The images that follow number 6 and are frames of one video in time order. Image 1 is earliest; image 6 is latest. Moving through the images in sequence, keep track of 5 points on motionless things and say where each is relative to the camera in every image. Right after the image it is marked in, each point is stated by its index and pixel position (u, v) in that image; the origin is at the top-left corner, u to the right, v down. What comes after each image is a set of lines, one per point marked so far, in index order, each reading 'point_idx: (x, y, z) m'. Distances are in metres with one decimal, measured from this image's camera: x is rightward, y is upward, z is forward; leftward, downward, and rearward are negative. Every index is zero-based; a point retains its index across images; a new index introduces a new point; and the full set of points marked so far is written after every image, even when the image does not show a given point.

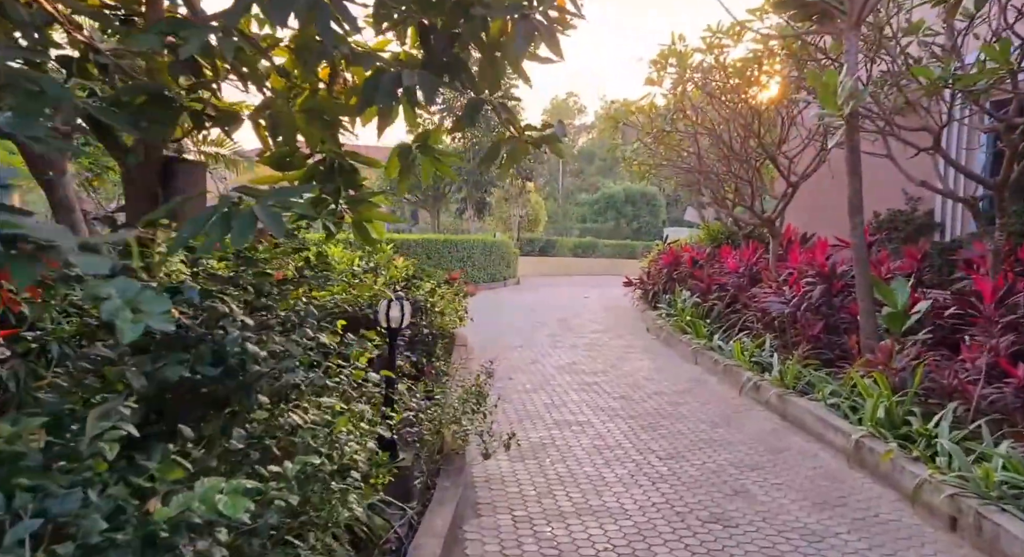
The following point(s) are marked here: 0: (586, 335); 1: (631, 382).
0: (+0.8, -0.7, +9.4) m
1: (+0.9, -0.8, +6.6) m
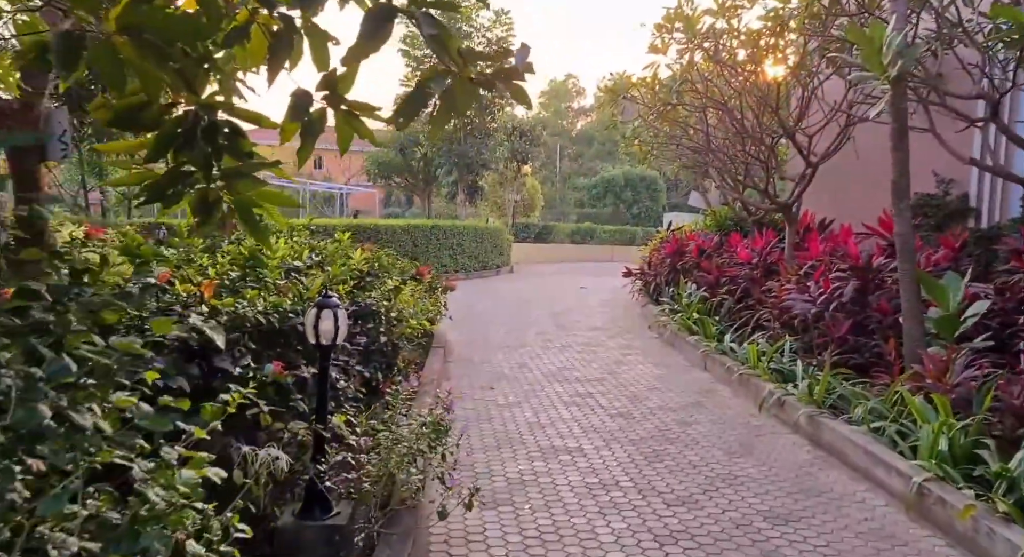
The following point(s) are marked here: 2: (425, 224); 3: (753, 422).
0: (+0.7, -0.6, +8.5) m
1: (+0.8, -0.8, +5.7) m
2: (-1.6, +1.0, +15.4) m
3: (+1.4, -0.8, +4.9) m
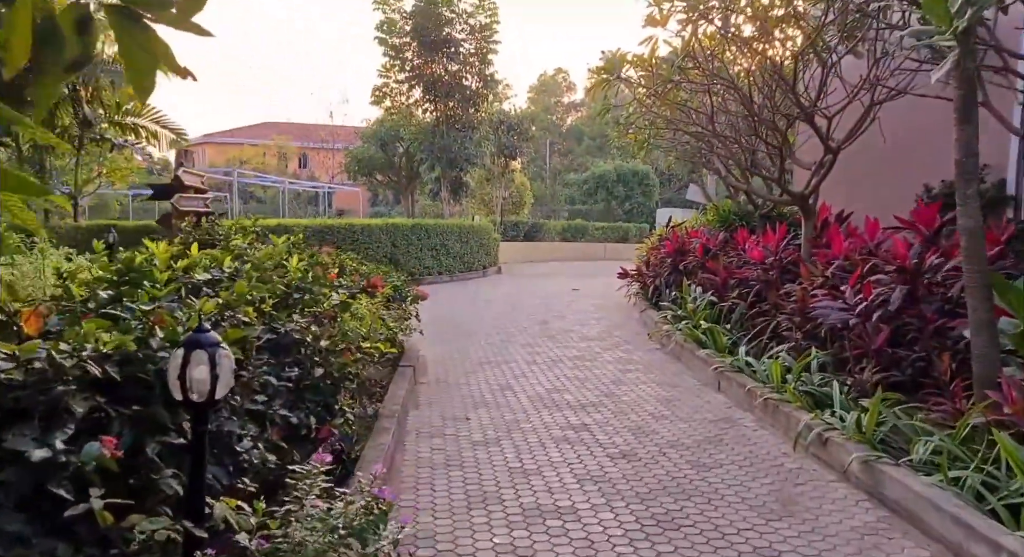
0: (+0.6, -0.6, +7.6) m
1: (+0.7, -0.8, +4.8) m
2: (-1.8, +1.0, +14.4) m
3: (+1.3, -0.9, +4.0) m
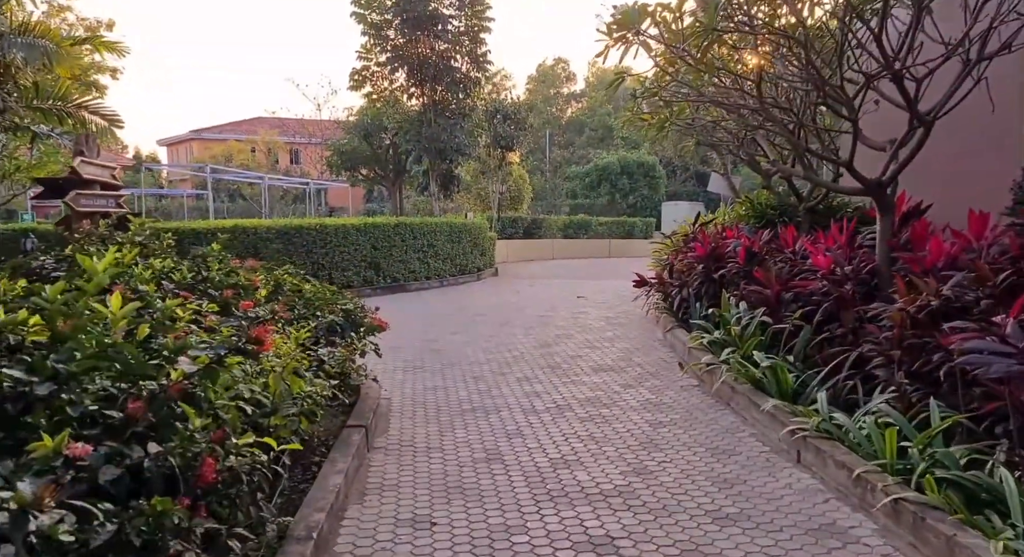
0: (+0.5, -0.7, +5.9) m
1: (+0.6, -0.9, +3.1) m
2: (-1.9, +0.9, +12.7) m
3: (+1.2, -1.0, +2.3) m
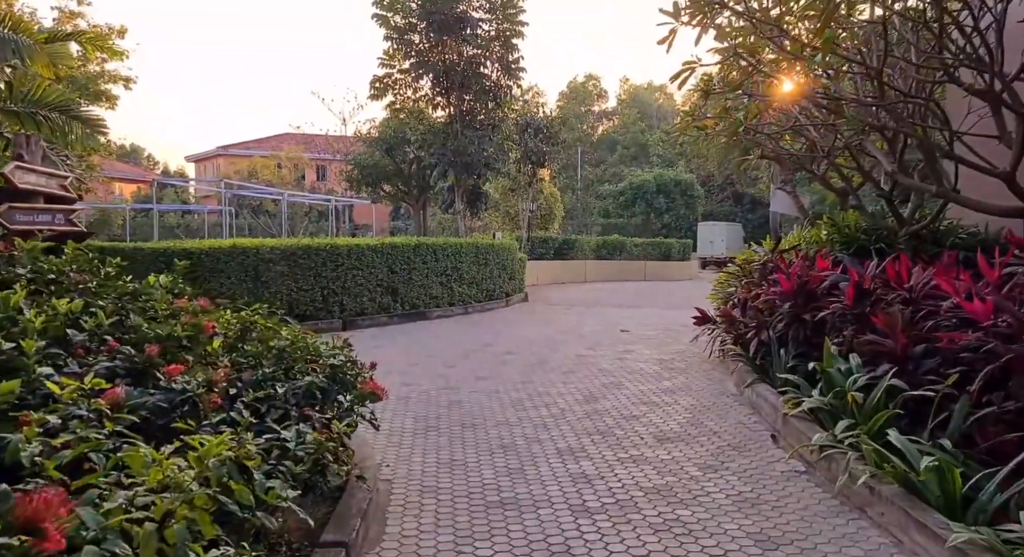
0: (+0.7, -1.0, +4.4) m
1: (+0.8, -1.1, +1.6) m
2: (-1.4, +0.5, +11.4) m
3: (+1.3, -1.2, +0.8) m
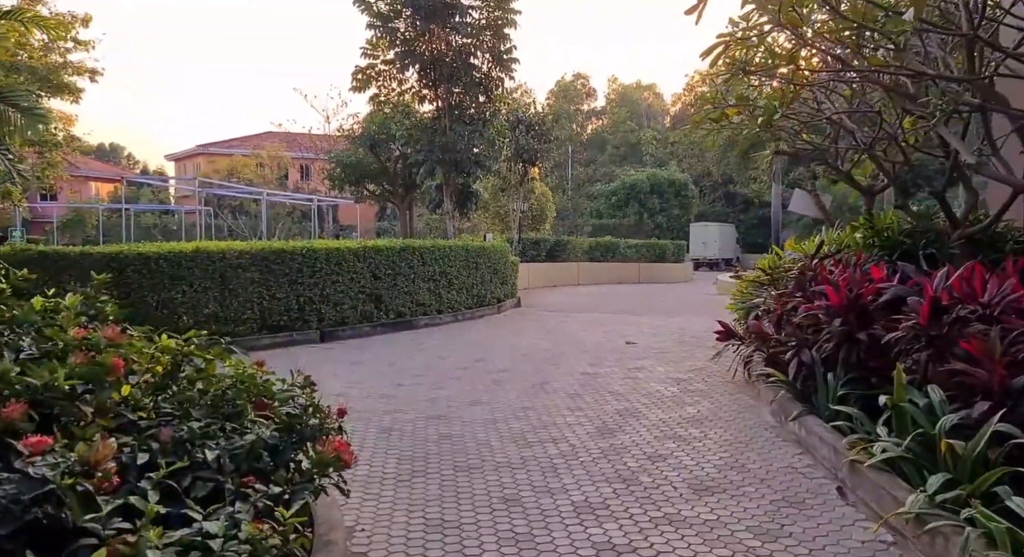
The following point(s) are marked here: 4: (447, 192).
0: (+0.7, -1.0, +3.6) m
1: (+0.8, -1.2, +0.7) m
2: (-1.5, +0.4, +10.5) m
3: (+1.4, -1.2, -0.1) m
4: (-1.1, +1.4, +14.0) m
